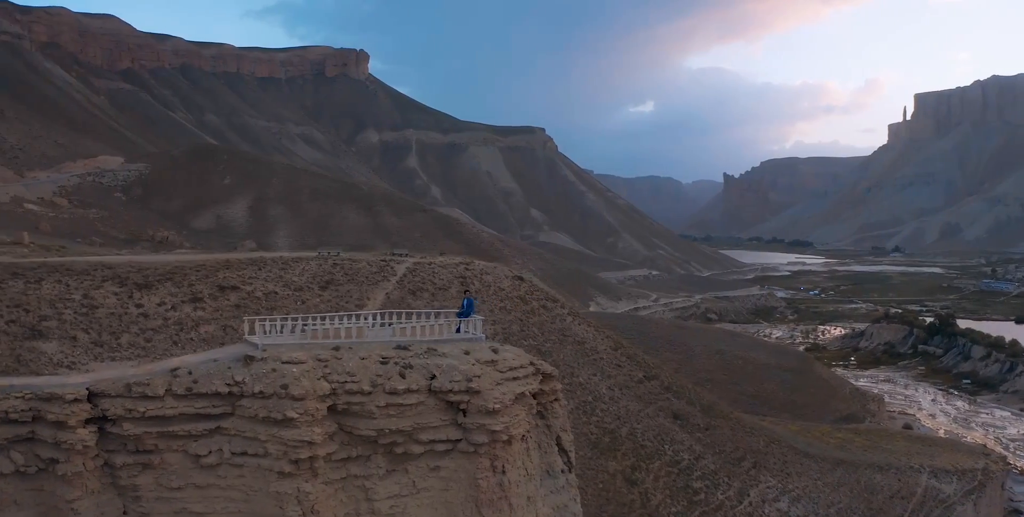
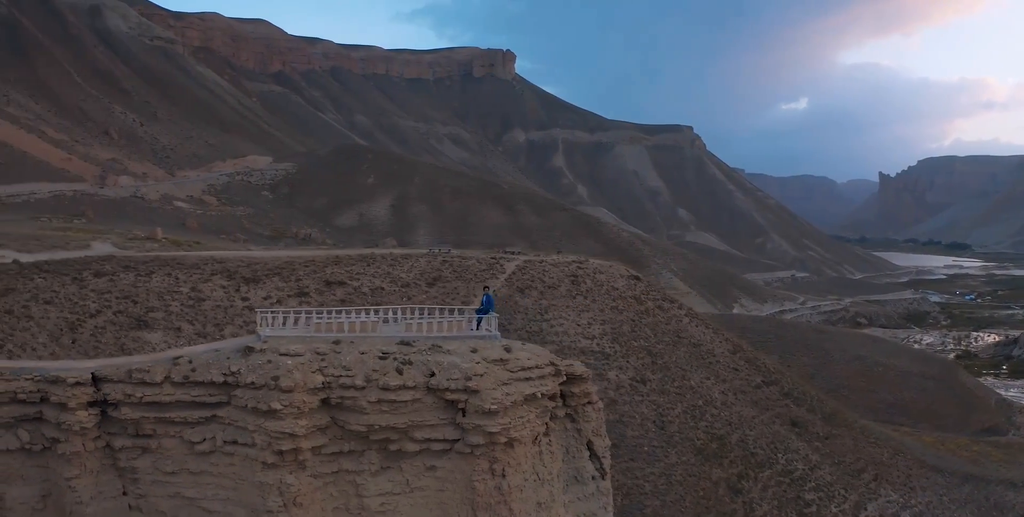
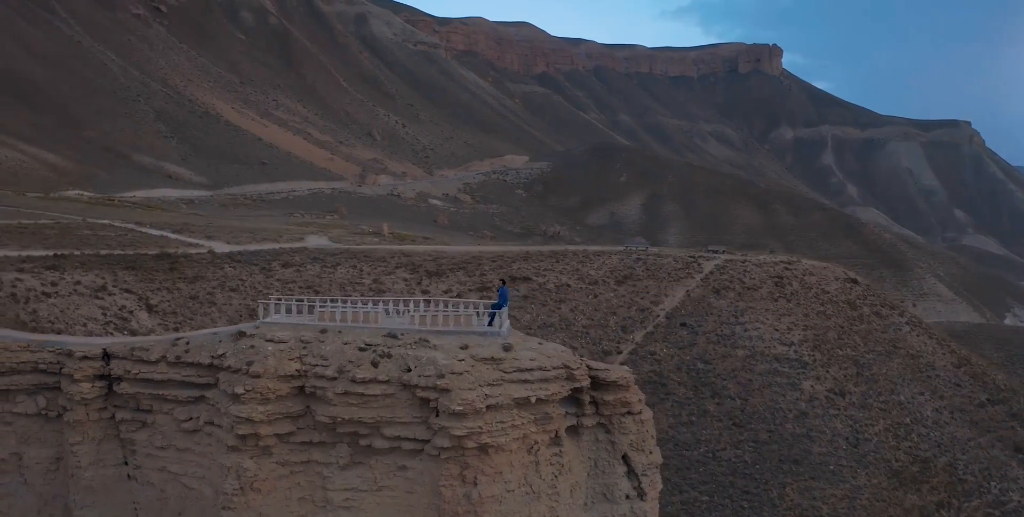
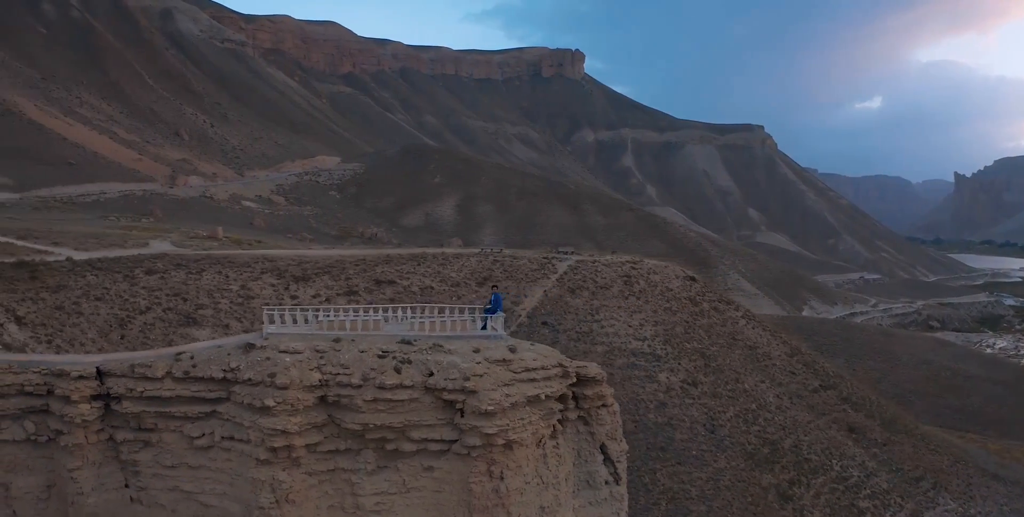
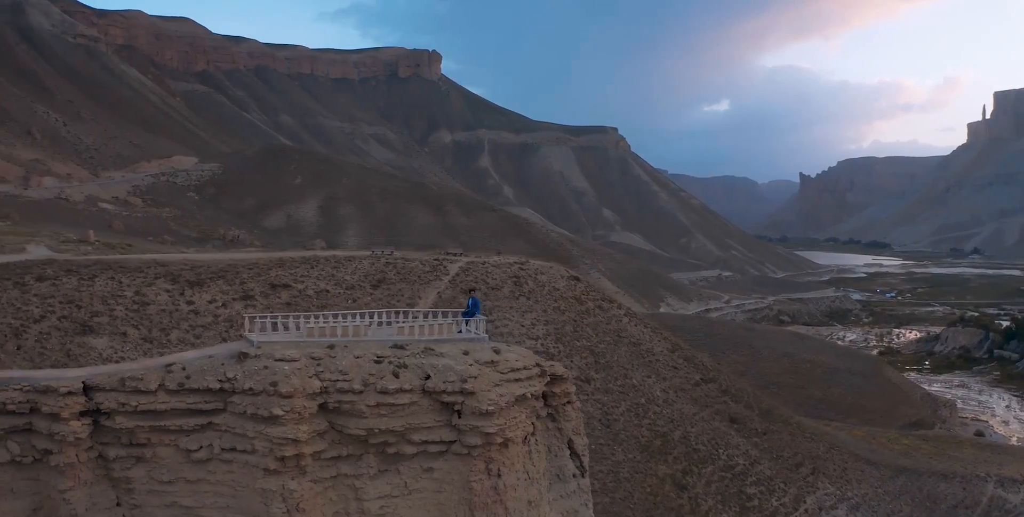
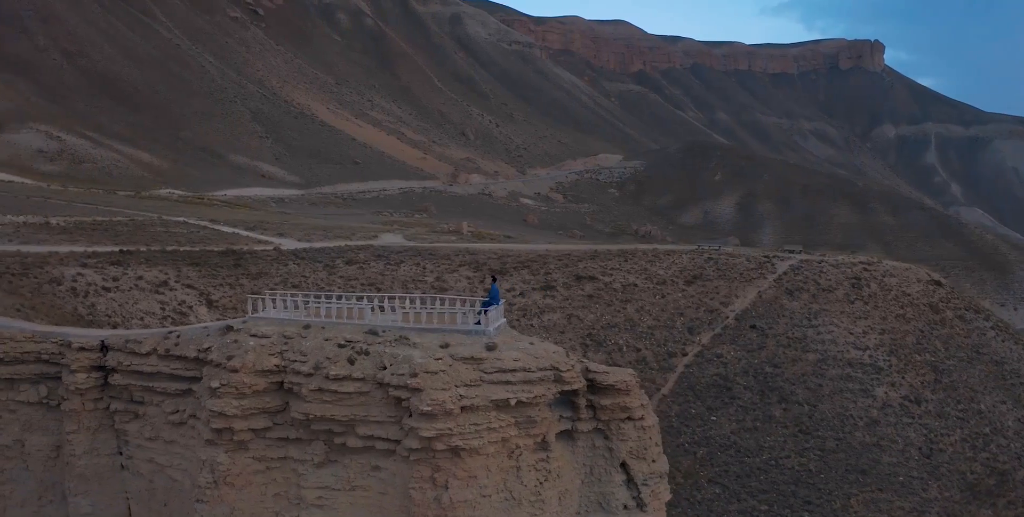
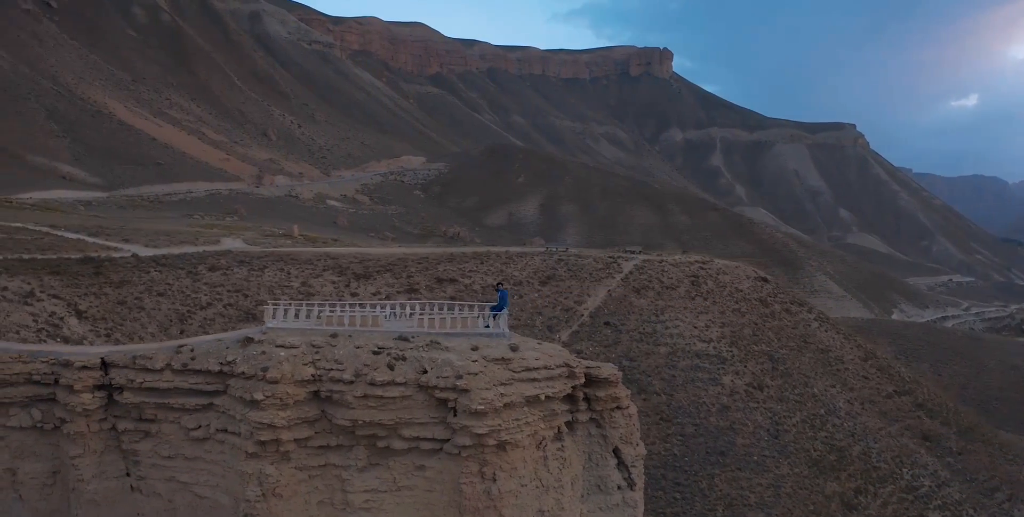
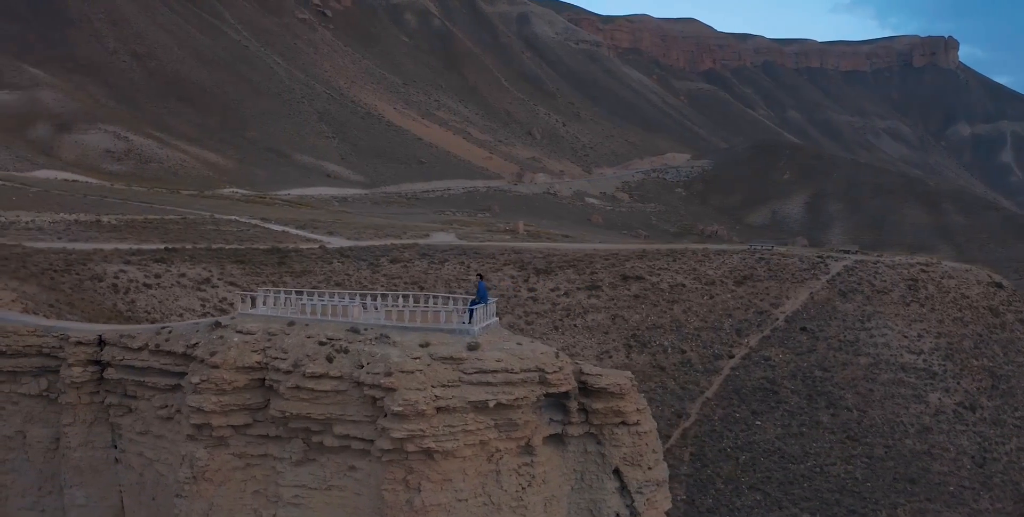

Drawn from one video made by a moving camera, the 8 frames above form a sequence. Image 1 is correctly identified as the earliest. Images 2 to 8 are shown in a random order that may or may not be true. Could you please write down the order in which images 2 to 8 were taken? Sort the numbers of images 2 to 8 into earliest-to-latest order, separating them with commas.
5, 2, 4, 7, 3, 6, 8
